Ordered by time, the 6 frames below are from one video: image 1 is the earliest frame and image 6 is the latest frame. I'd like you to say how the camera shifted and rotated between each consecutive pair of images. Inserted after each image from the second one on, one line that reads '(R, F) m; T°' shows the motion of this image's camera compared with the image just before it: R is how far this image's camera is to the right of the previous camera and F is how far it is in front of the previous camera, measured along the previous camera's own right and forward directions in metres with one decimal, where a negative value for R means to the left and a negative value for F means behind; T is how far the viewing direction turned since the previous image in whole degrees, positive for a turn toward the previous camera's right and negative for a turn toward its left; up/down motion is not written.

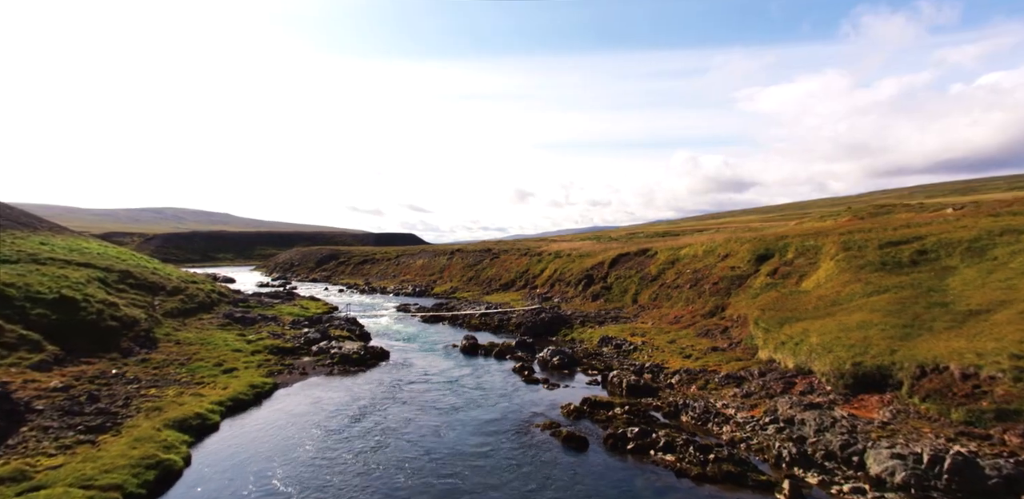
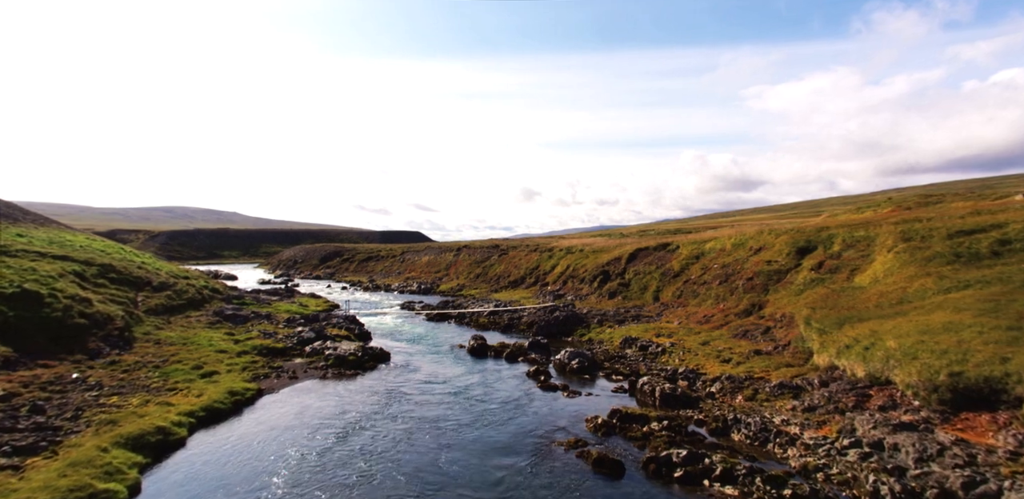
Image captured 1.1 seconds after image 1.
(-0.7, +5.6) m; -1°
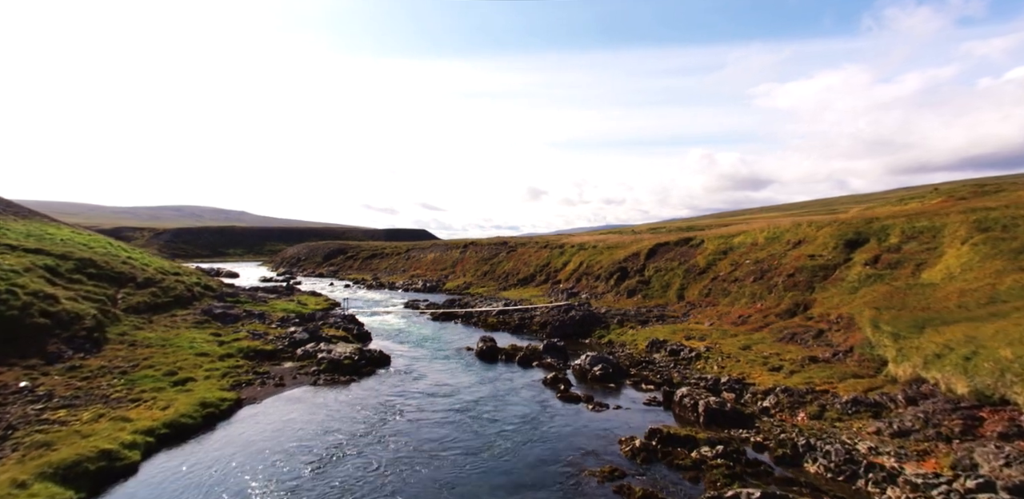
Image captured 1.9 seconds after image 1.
(-0.7, +5.6) m; -1°
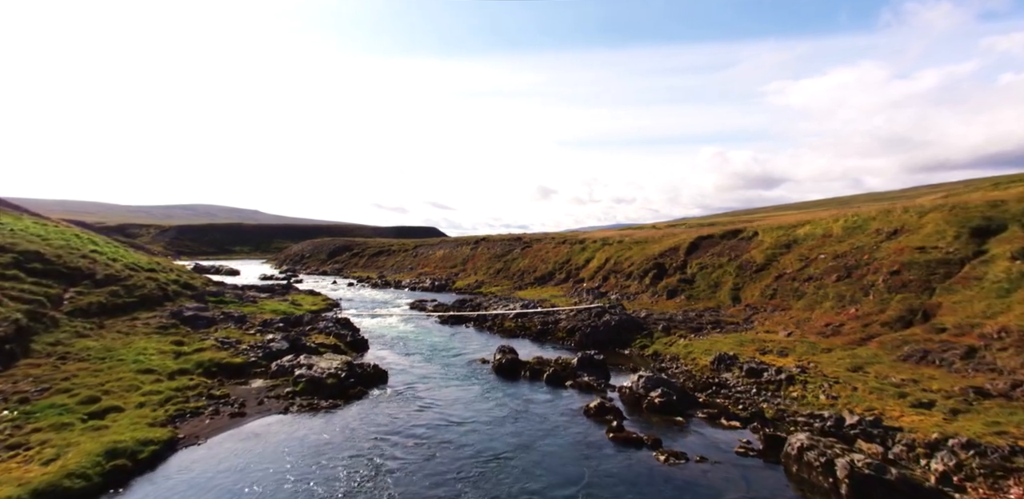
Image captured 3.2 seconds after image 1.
(-1.3, +10.4) m; -1°
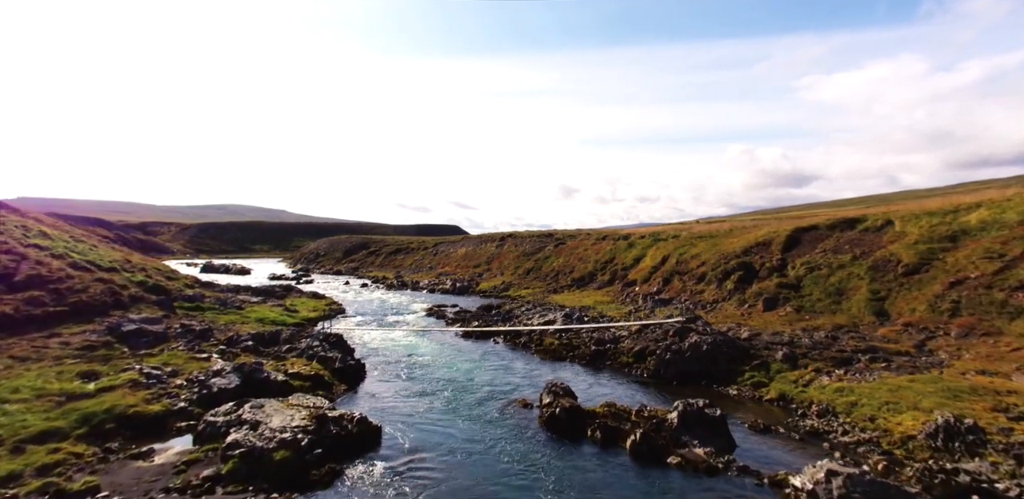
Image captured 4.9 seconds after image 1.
(-2.0, +15.4) m; -2°
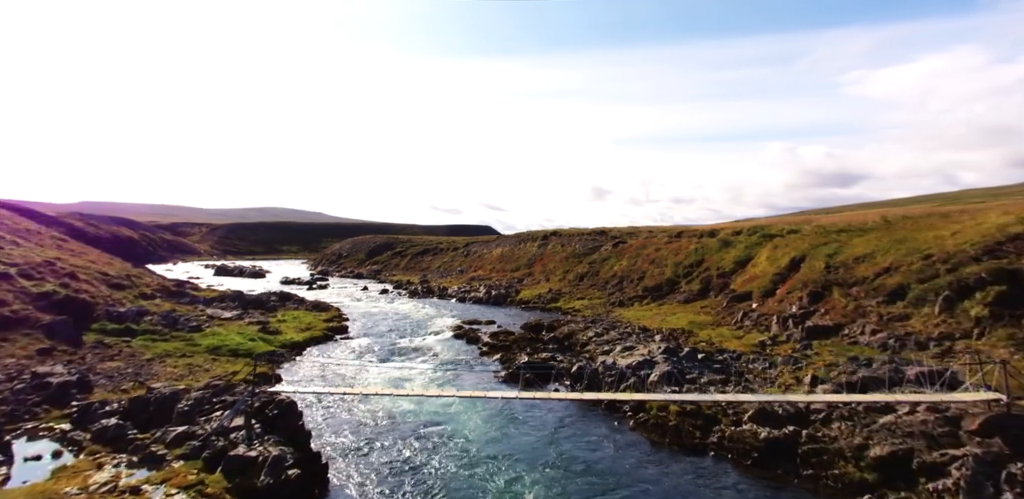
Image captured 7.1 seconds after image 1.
(-3.0, +22.0) m; -4°
